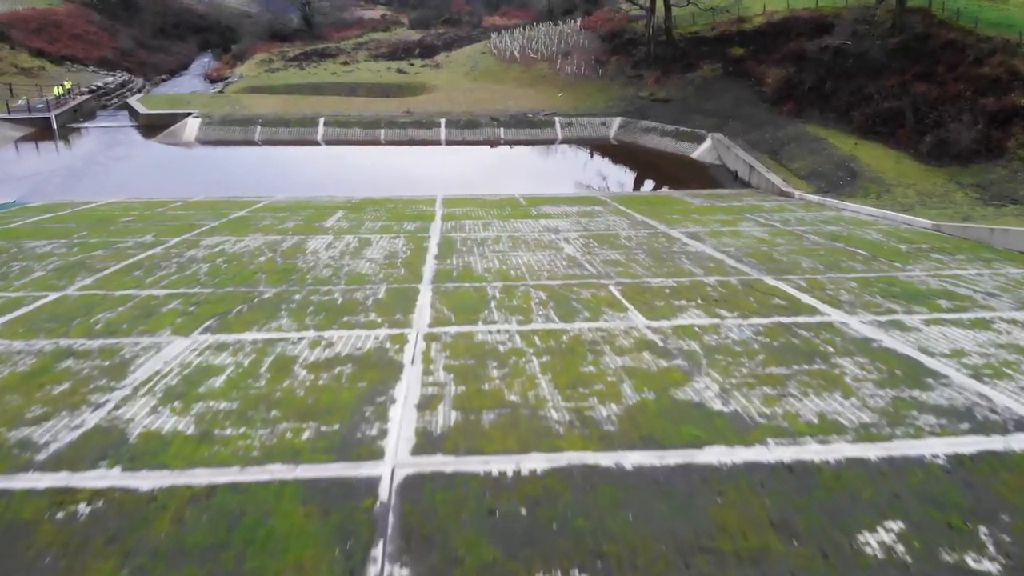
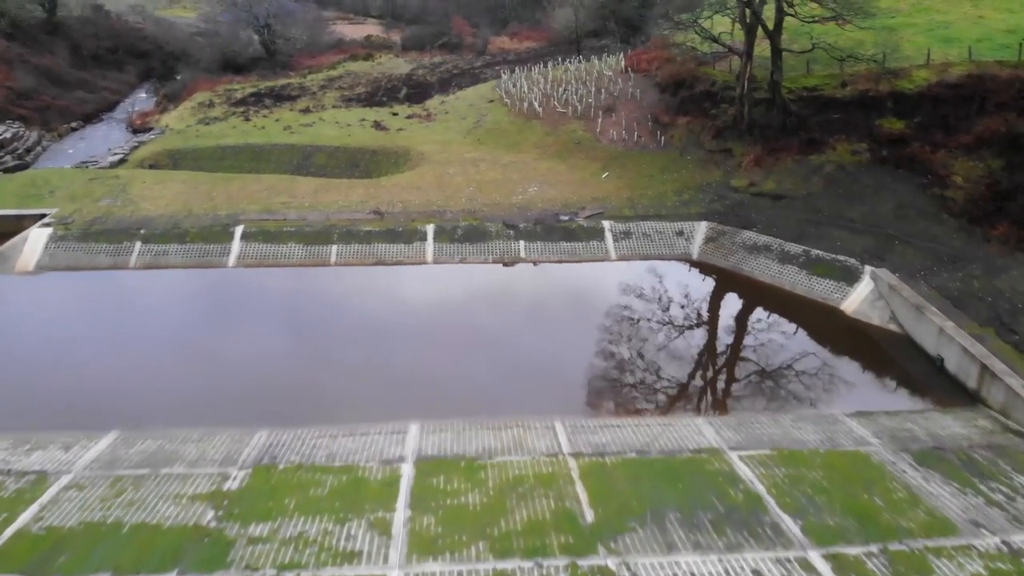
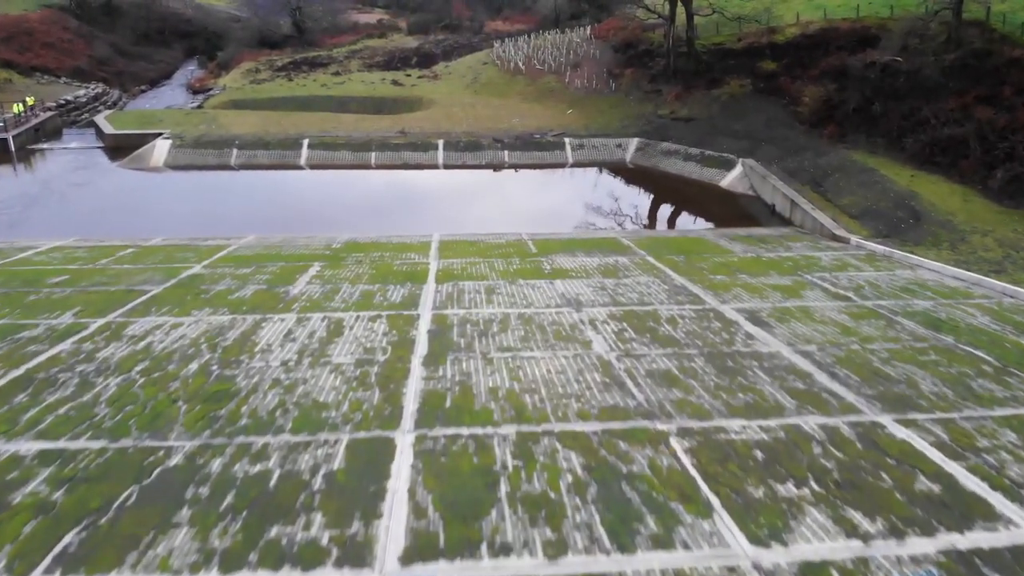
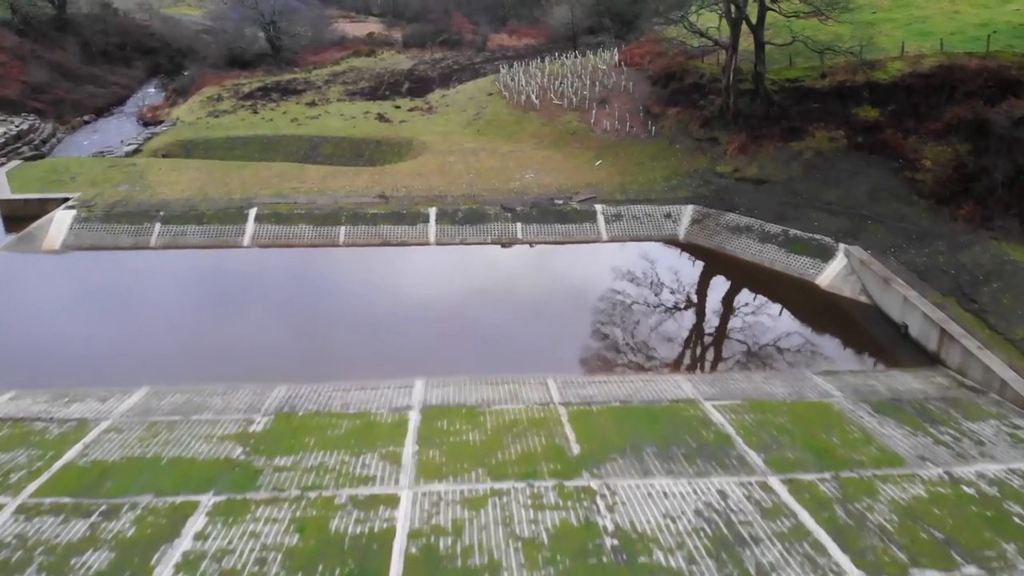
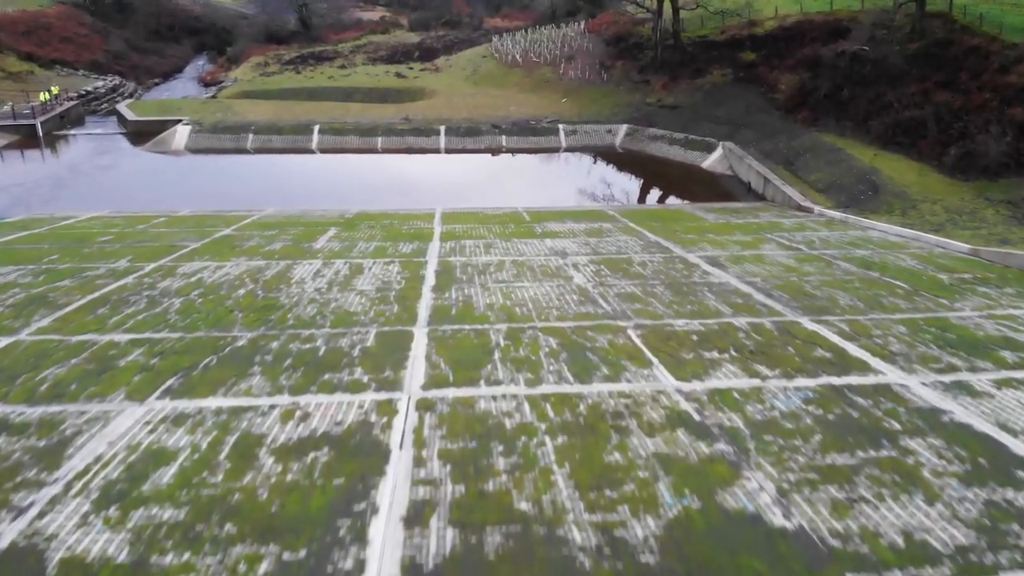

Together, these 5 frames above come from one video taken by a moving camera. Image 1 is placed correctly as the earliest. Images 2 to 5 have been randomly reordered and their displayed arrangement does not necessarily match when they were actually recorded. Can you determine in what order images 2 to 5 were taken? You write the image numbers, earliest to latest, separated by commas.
5, 3, 4, 2
